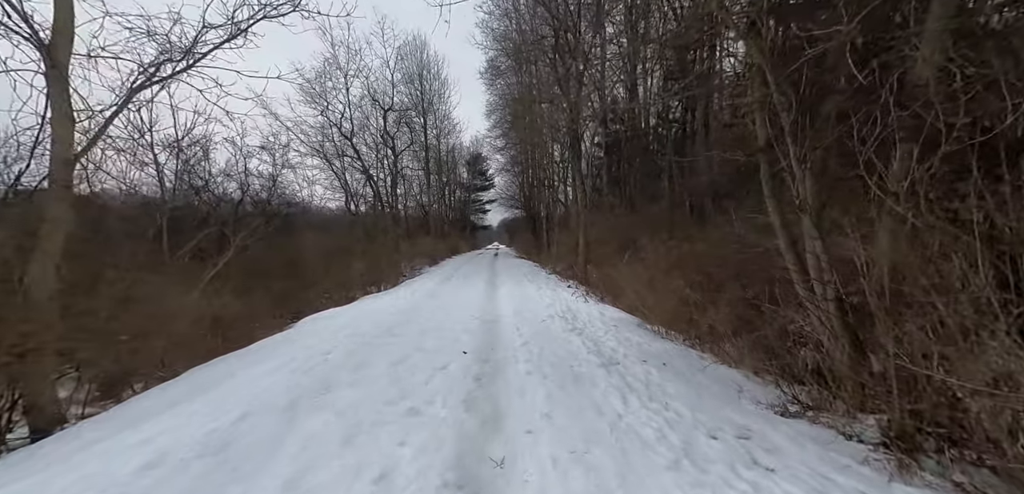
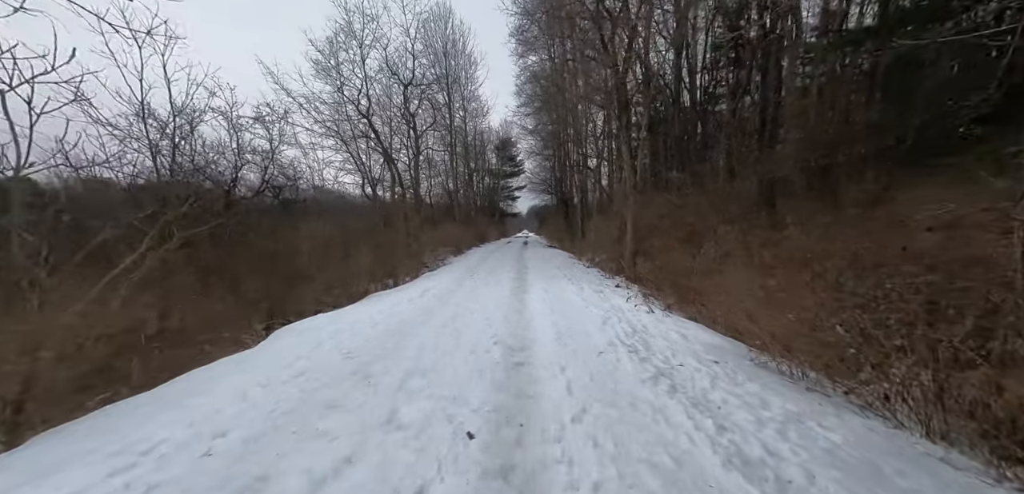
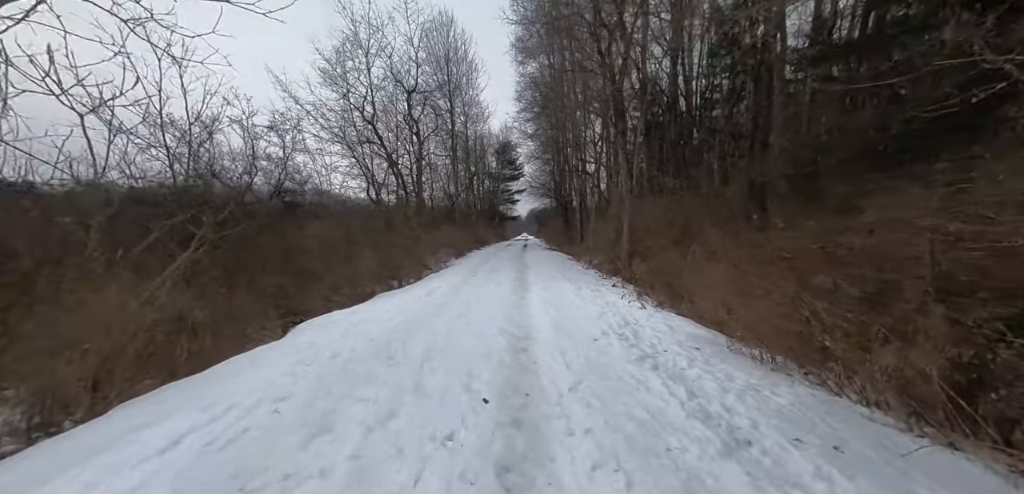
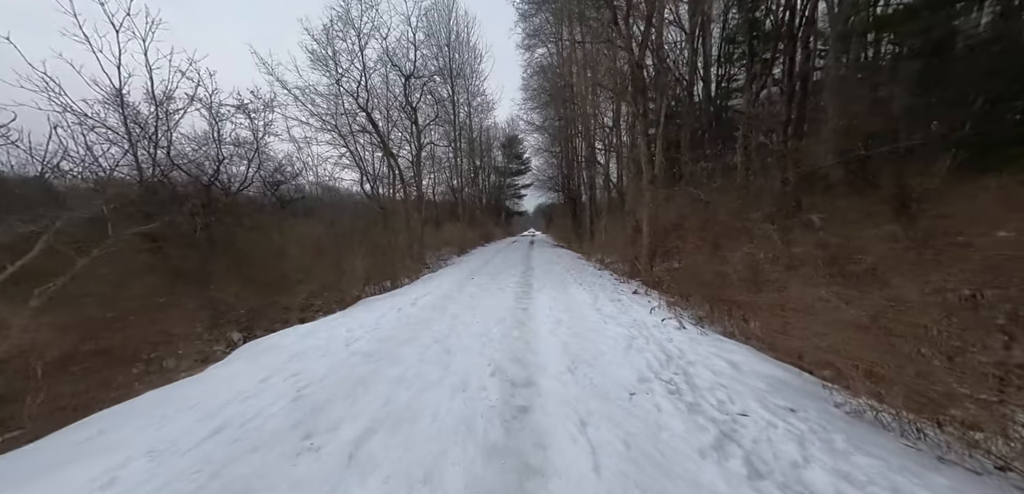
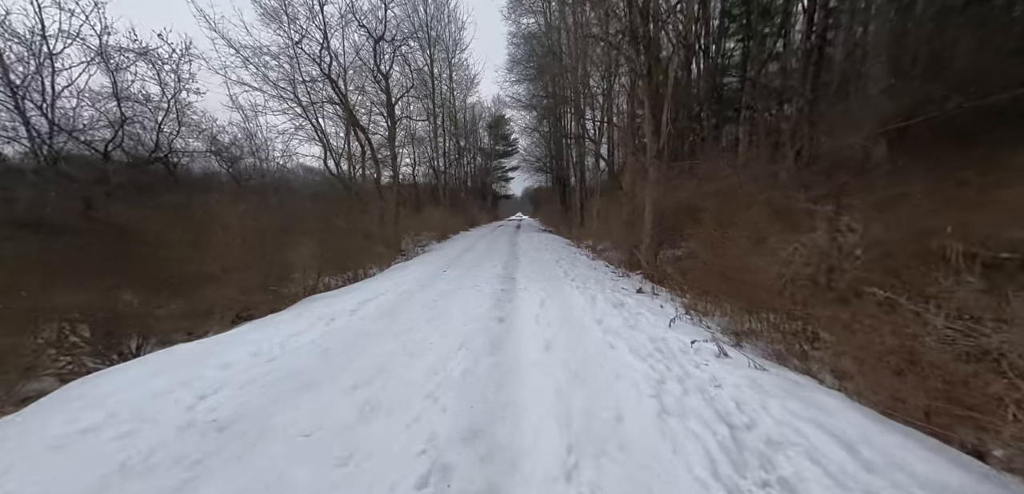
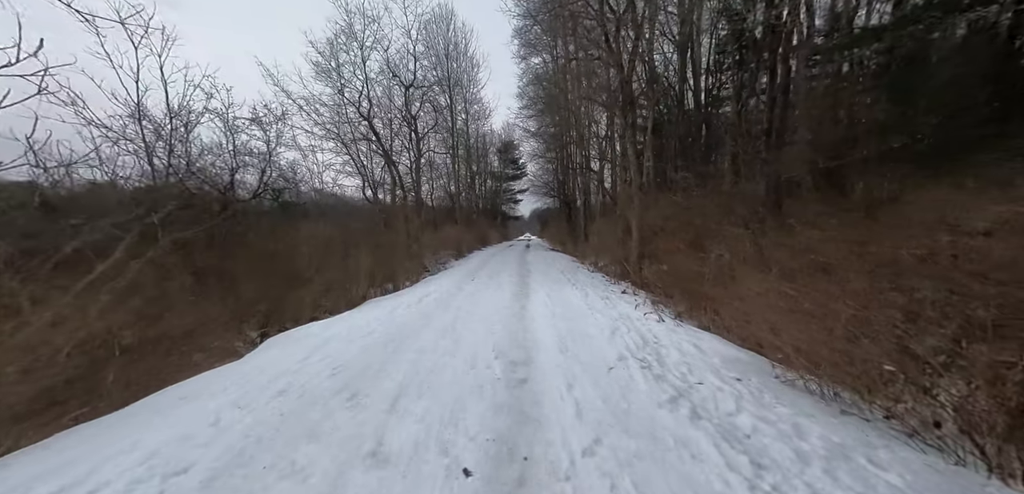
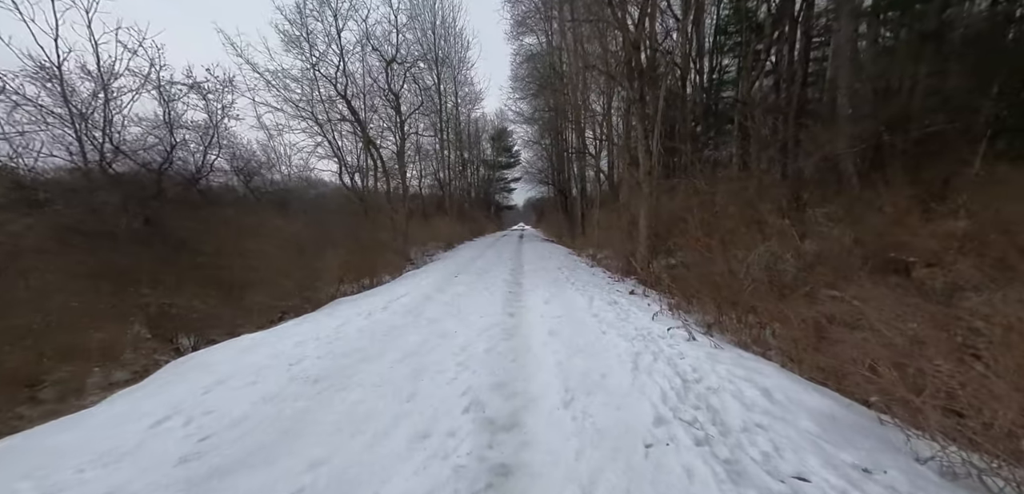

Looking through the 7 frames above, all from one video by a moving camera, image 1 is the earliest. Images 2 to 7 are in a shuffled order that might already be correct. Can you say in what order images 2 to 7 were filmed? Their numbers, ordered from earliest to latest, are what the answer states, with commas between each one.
3, 2, 6, 4, 7, 5
